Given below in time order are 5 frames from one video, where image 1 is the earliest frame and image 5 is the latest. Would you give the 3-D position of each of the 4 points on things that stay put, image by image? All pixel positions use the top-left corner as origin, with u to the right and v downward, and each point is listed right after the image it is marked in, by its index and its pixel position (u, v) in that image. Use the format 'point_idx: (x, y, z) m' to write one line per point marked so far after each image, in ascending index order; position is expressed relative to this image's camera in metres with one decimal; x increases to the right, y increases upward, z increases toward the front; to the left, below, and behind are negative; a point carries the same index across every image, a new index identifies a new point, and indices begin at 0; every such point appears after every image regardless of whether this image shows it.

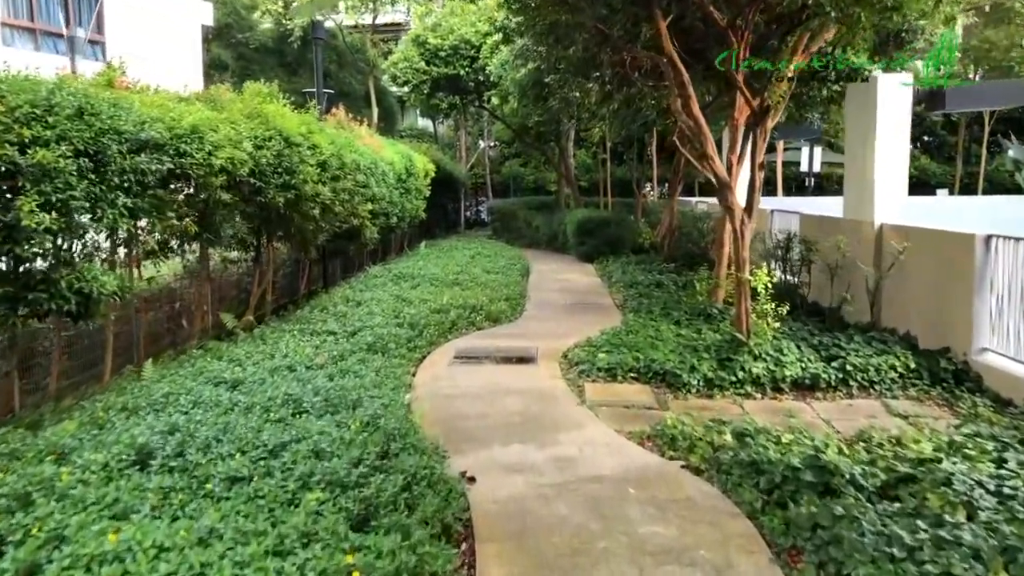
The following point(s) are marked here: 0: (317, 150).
0: (-2.2, +1.6, +8.5) m
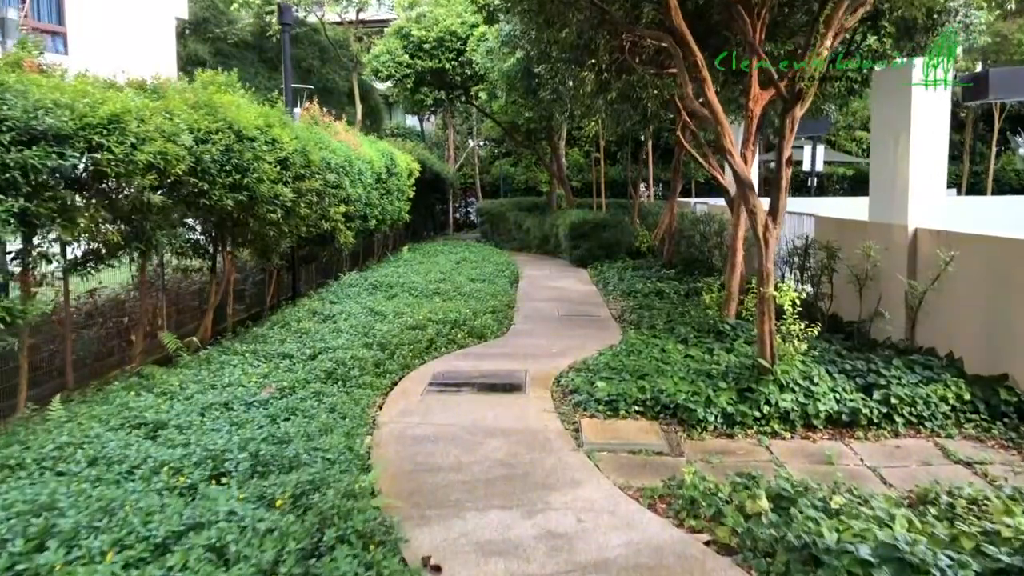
0: (-2.4, +1.5, +7.5) m
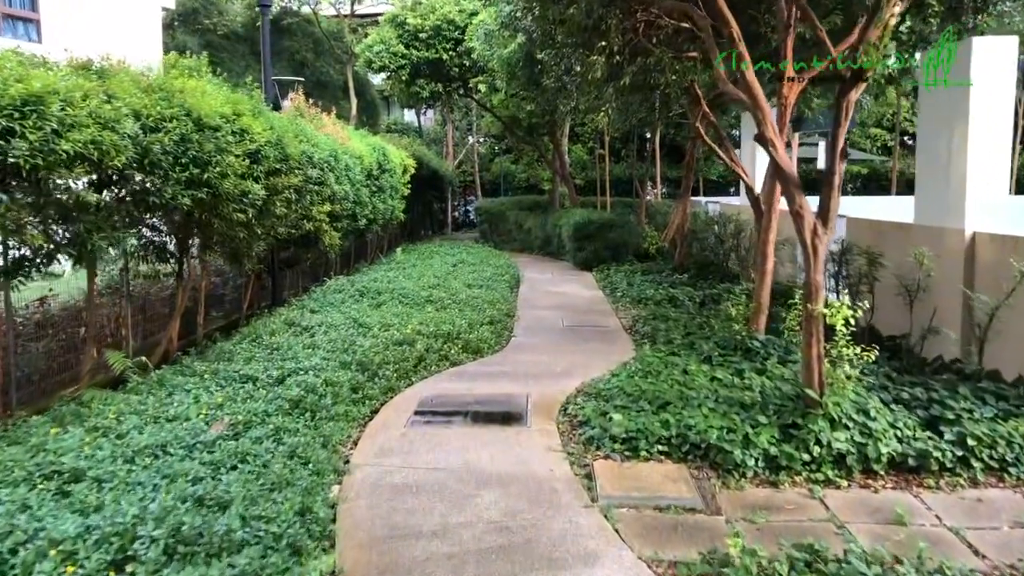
0: (-2.4, +1.4, +6.7) m
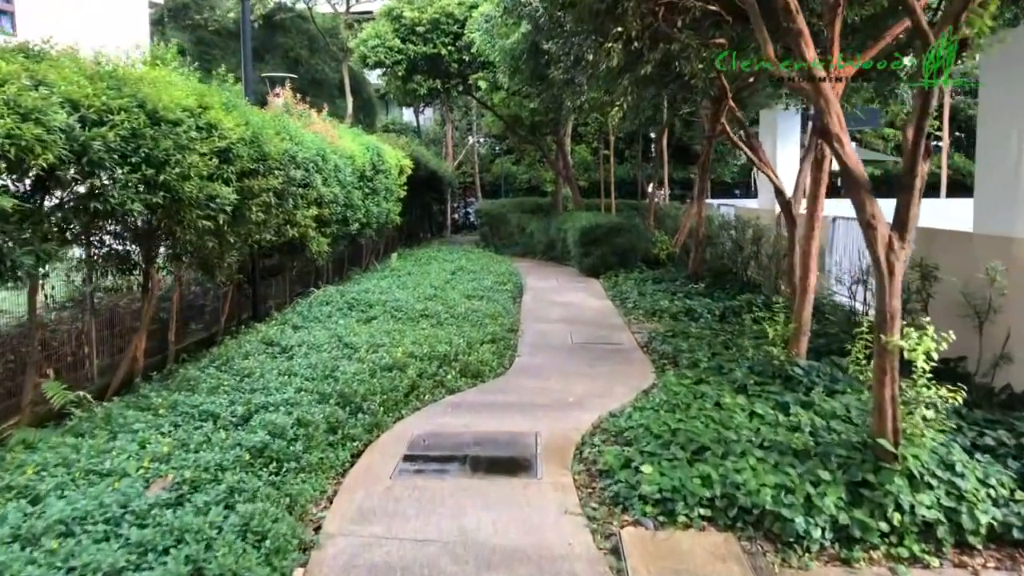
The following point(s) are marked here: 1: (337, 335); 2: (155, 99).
0: (-2.3, +1.2, +5.9) m
1: (-1.6, -0.4, +6.8) m
2: (-2.5, +1.3, +5.1) m
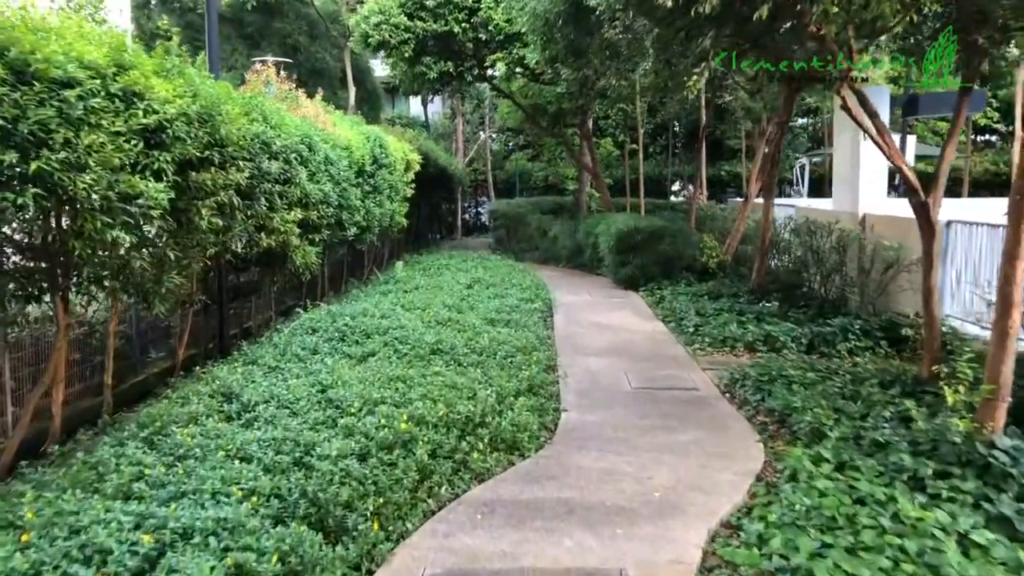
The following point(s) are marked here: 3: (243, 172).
0: (-2.0, +1.0, +4.1) m
1: (-1.3, -0.6, +5.0) m
2: (-2.2, +1.1, +3.4) m
3: (-2.0, +0.8, +5.5) m
